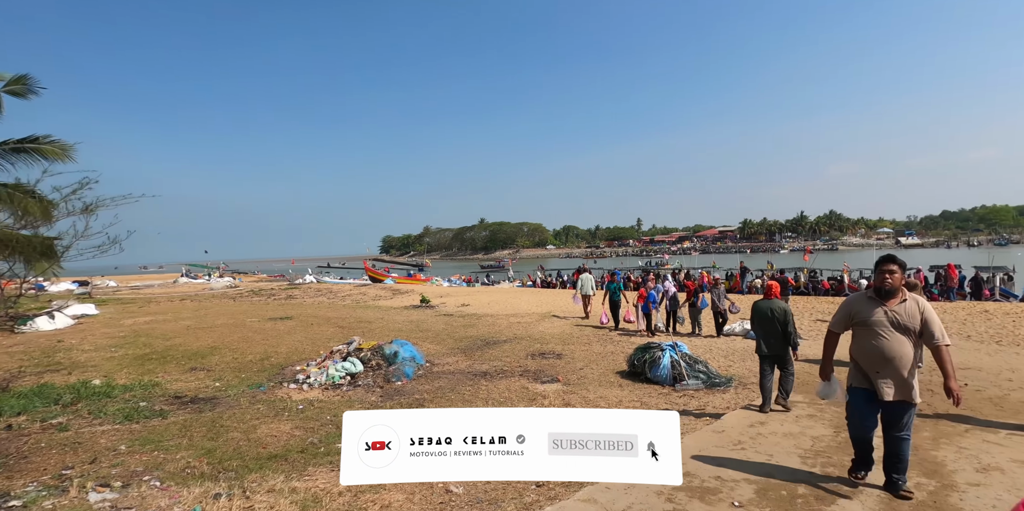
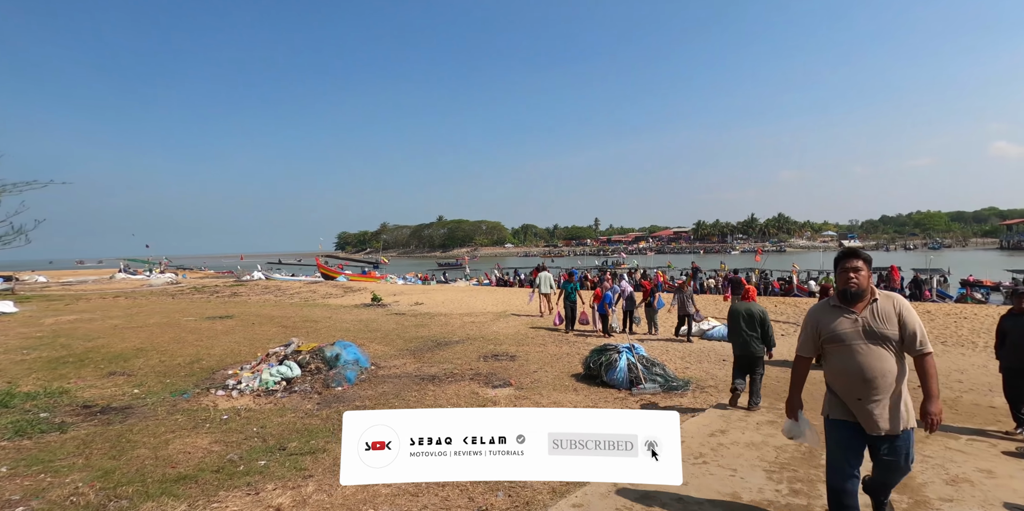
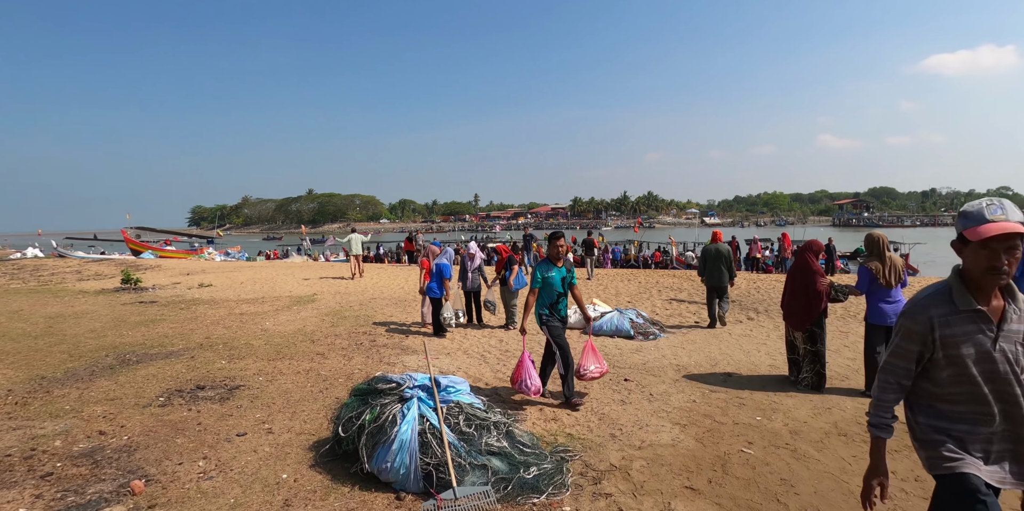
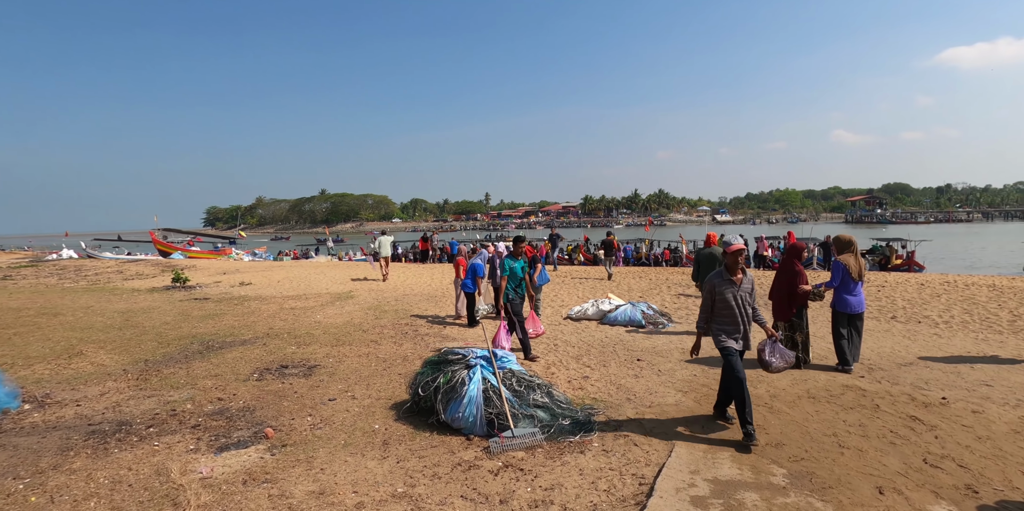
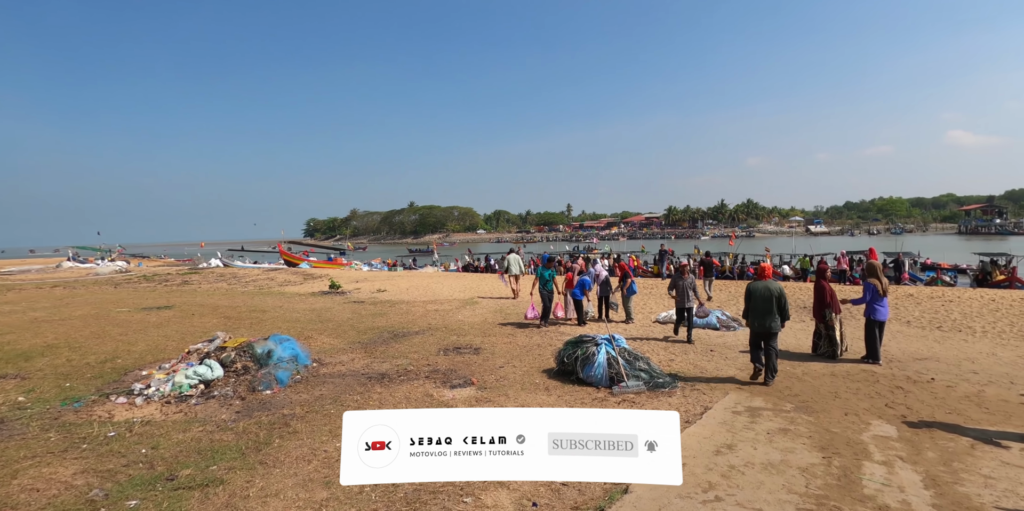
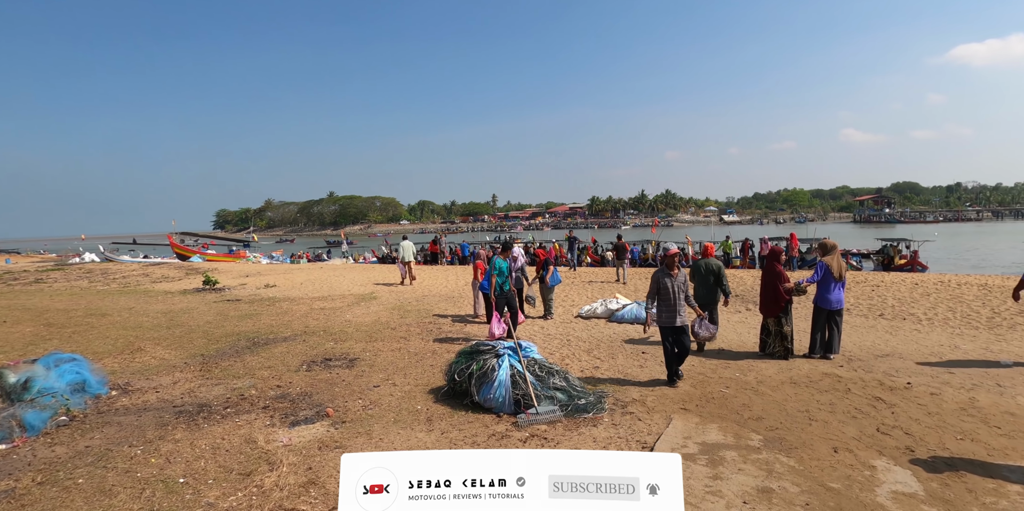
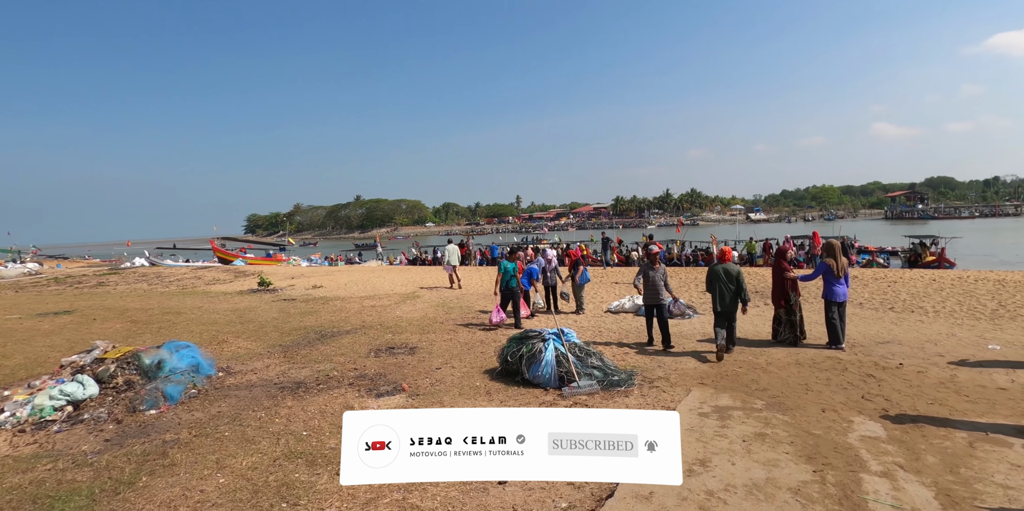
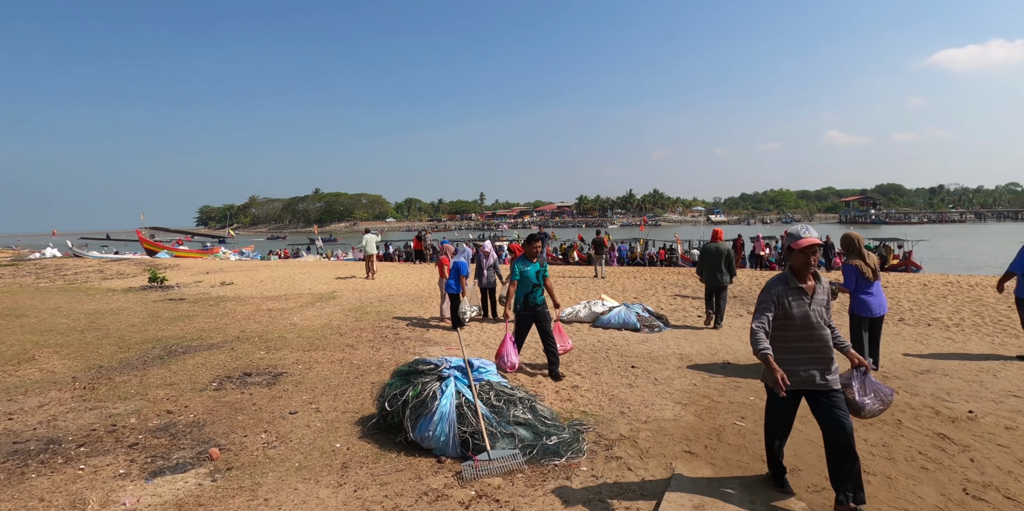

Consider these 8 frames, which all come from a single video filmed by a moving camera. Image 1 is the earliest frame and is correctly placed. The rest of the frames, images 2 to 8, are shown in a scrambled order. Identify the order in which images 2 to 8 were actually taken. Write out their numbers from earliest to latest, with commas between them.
2, 5, 7, 6, 4, 8, 3
